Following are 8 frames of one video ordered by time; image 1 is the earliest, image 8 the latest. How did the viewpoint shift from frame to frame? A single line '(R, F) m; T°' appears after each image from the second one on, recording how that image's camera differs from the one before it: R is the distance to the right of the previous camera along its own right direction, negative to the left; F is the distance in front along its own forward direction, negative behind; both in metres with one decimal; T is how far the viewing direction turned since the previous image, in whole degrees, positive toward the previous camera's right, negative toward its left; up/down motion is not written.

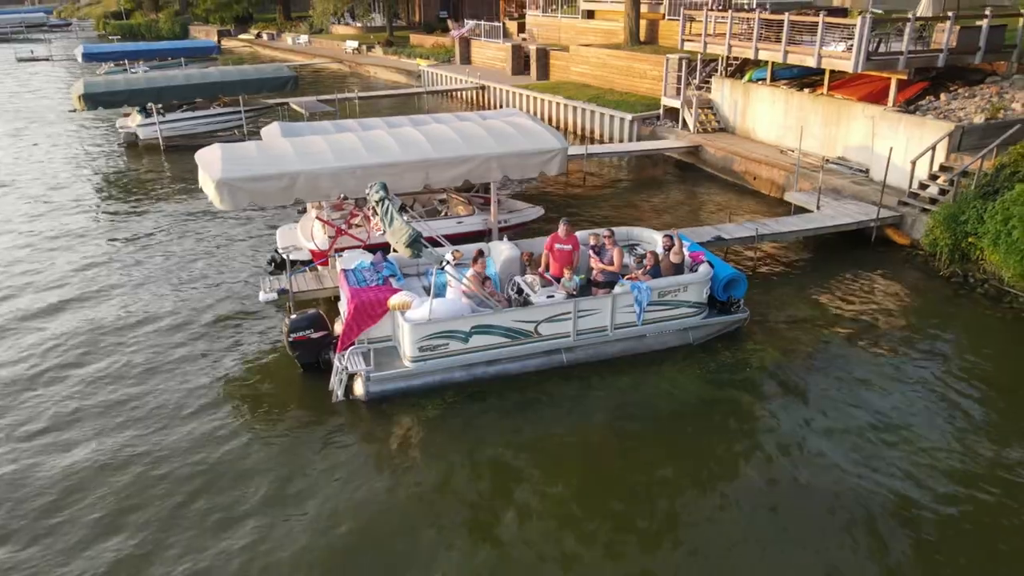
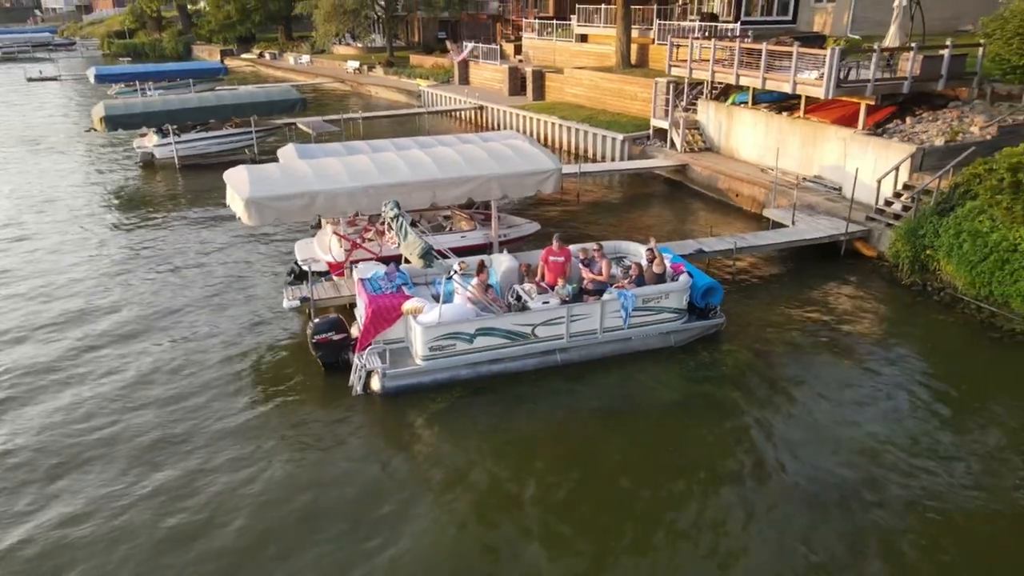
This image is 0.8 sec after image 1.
(-0.1, -1.2) m; 0°
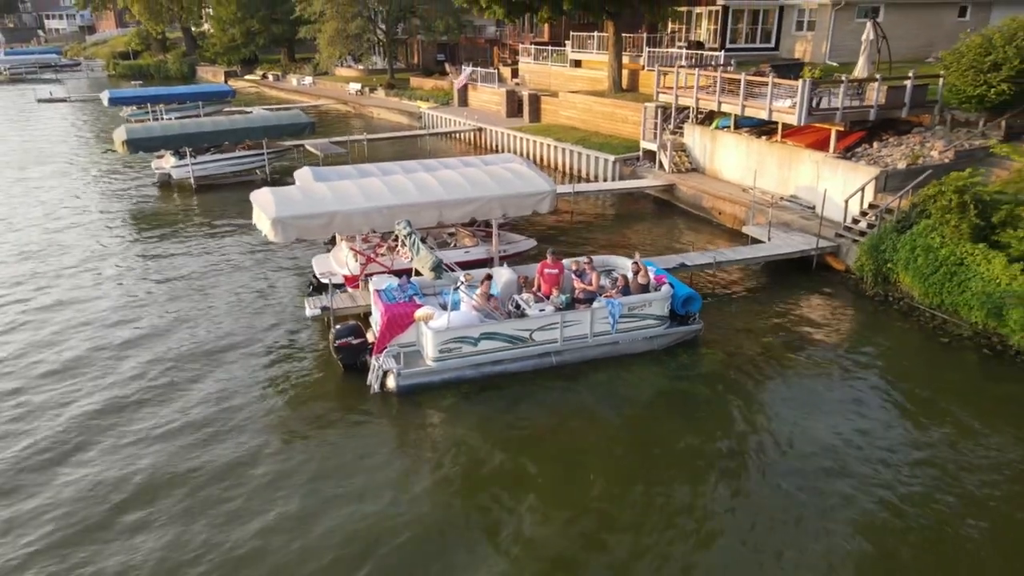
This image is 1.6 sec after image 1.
(-0.1, -1.4) m; 0°
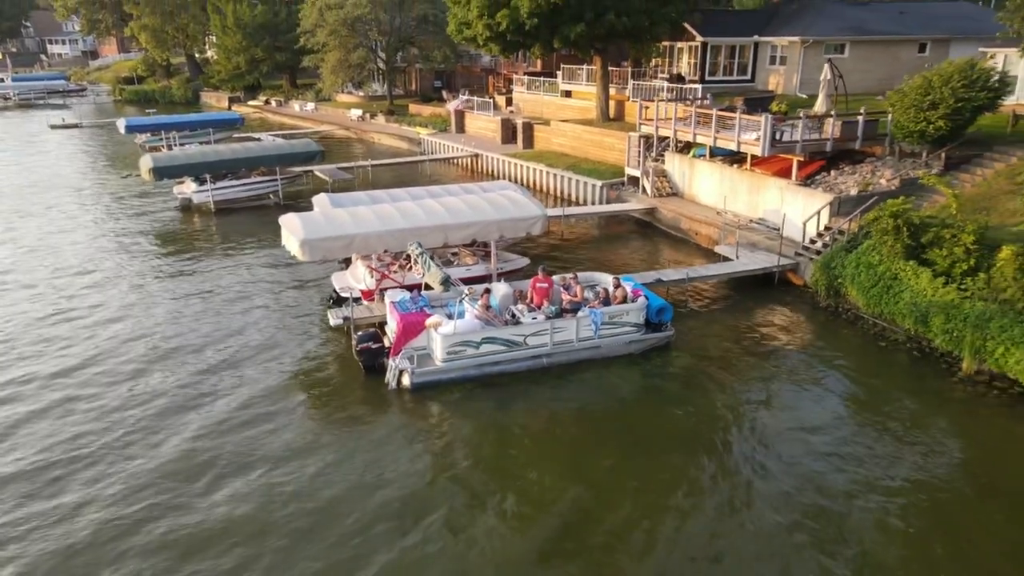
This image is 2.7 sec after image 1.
(-0.1, -2.2) m; 0°
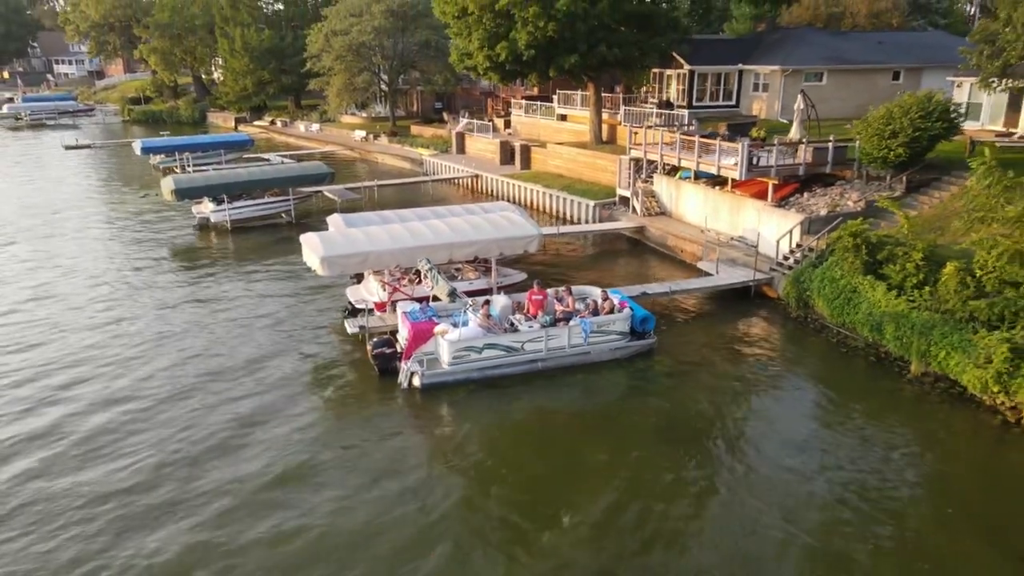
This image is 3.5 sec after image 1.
(0.0, -1.8) m; 0°
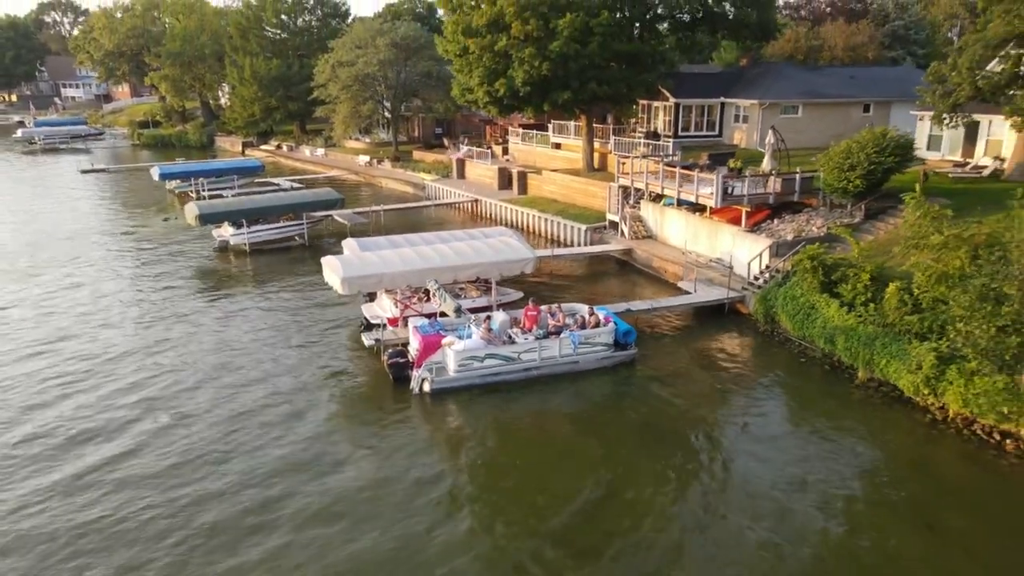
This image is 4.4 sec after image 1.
(0.0, -2.4) m; 0°
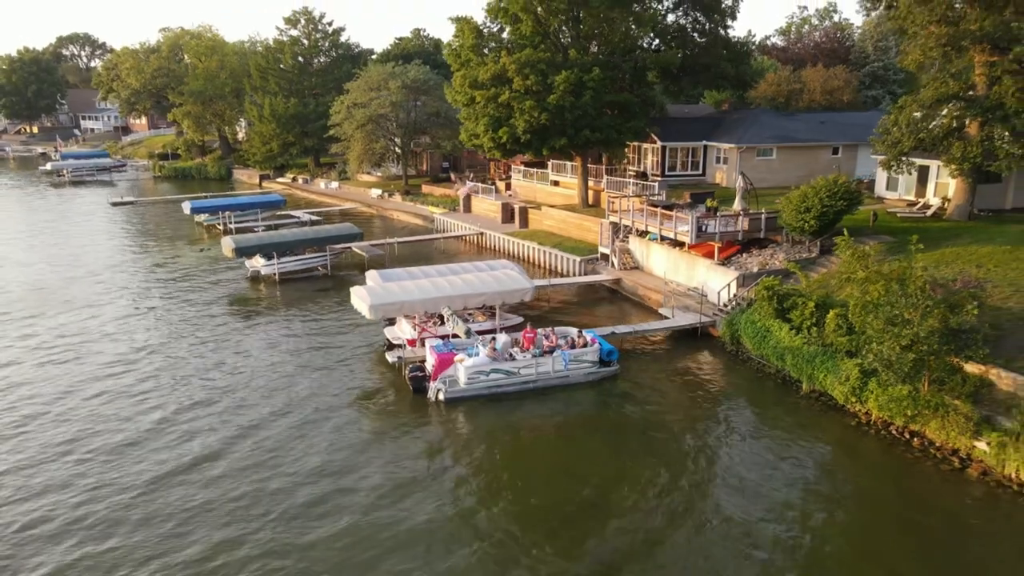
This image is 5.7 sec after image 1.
(+0.1, -3.8) m; 0°
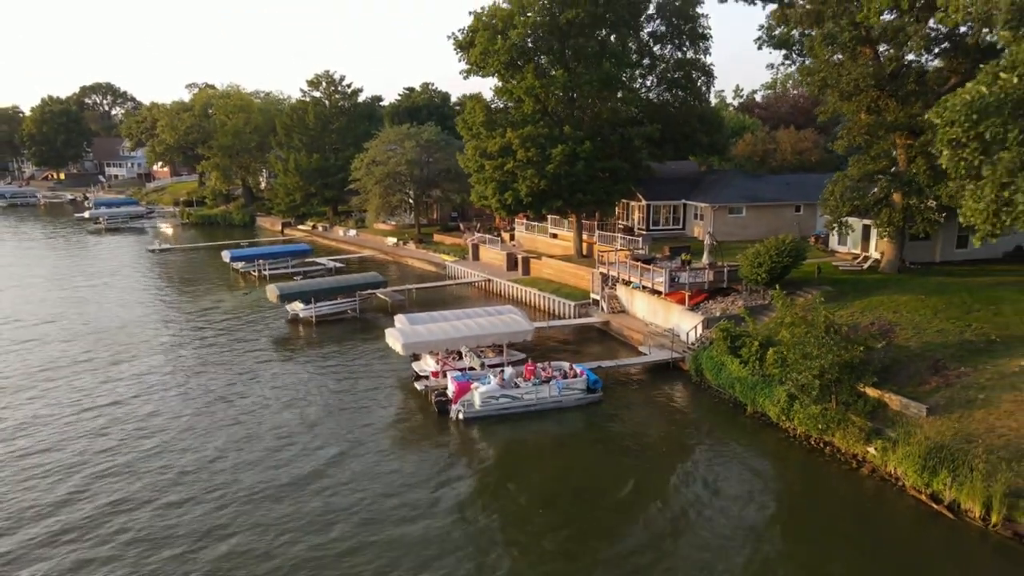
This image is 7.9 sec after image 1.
(-0.1, -6.0) m; 0°
